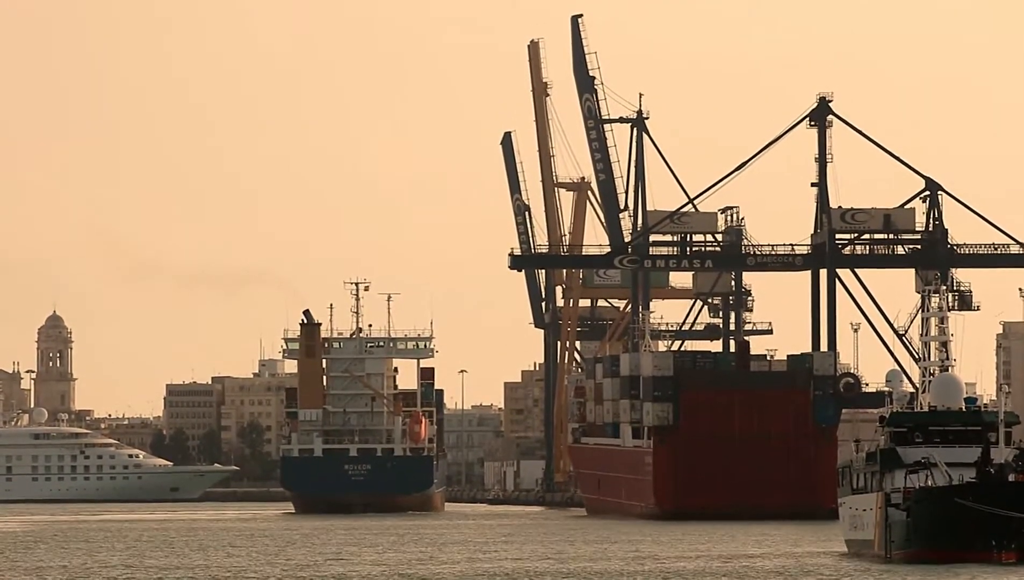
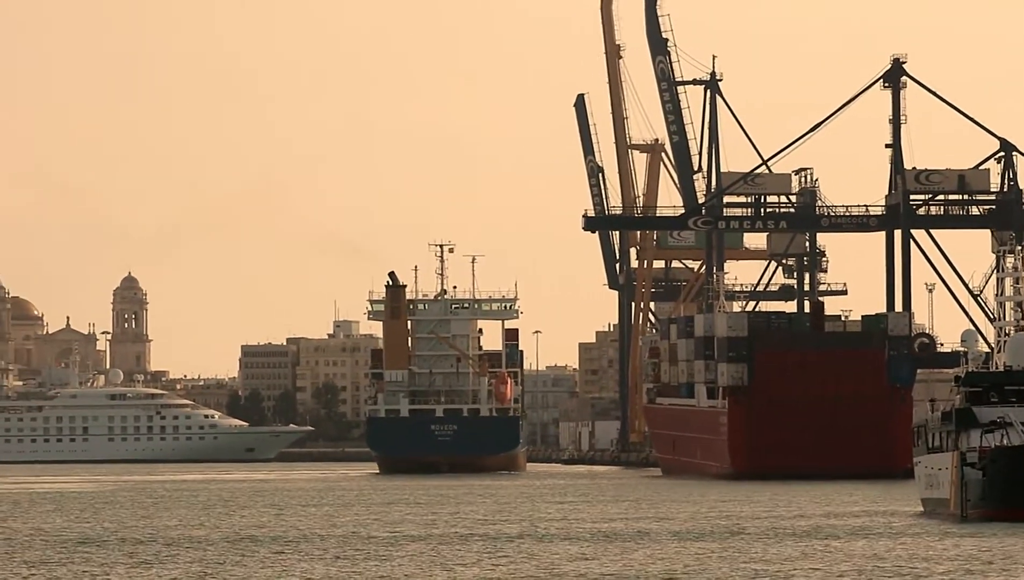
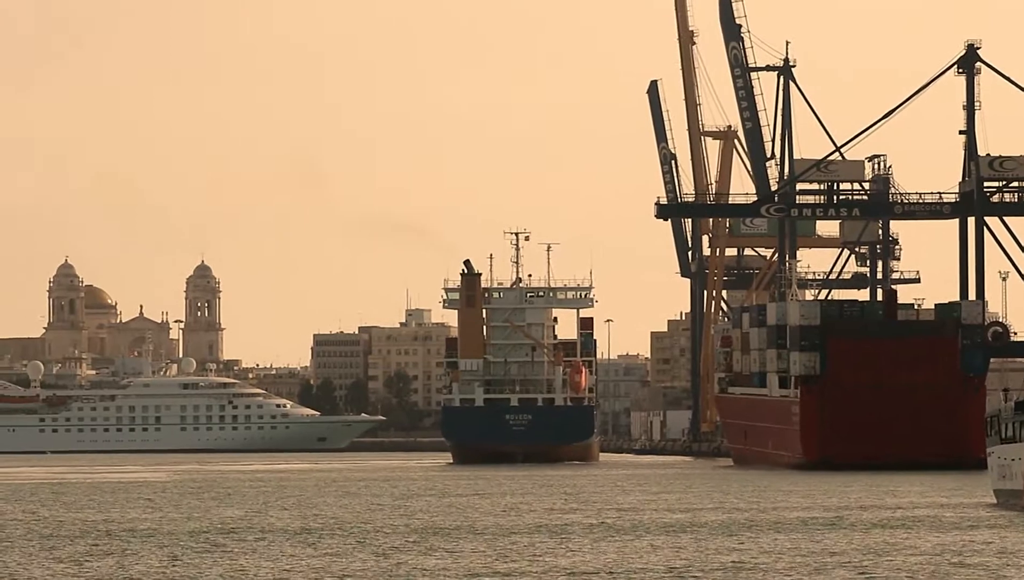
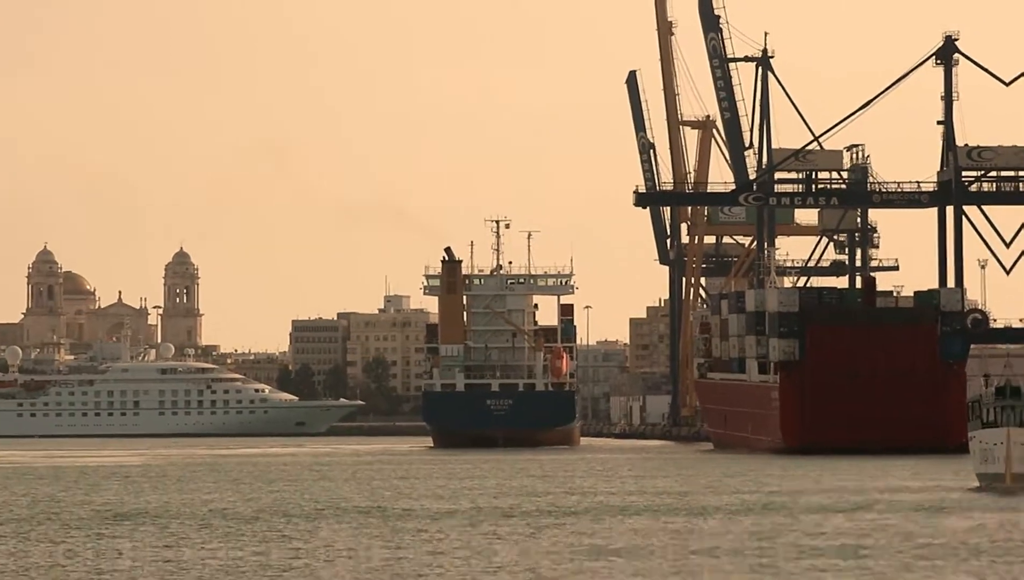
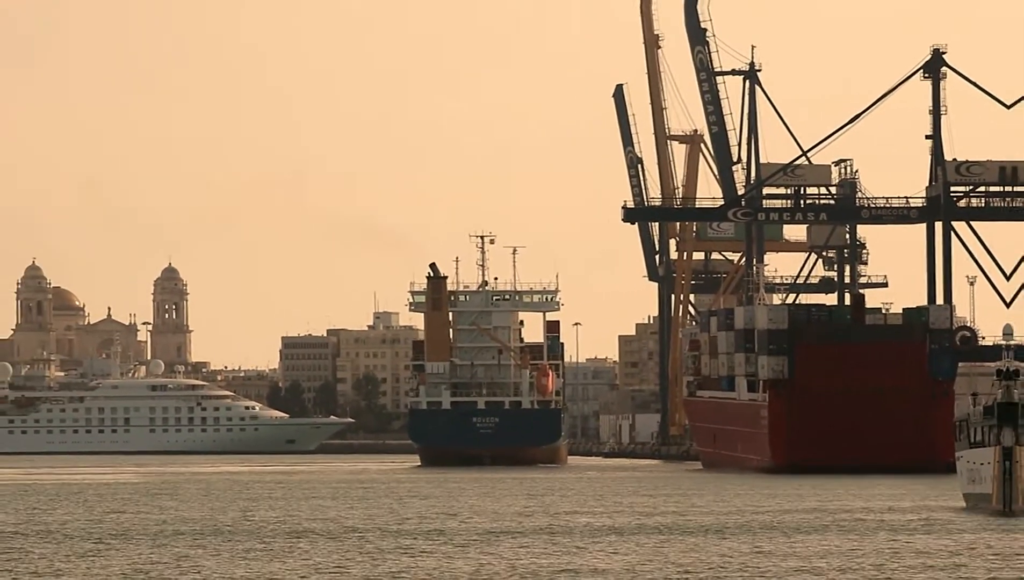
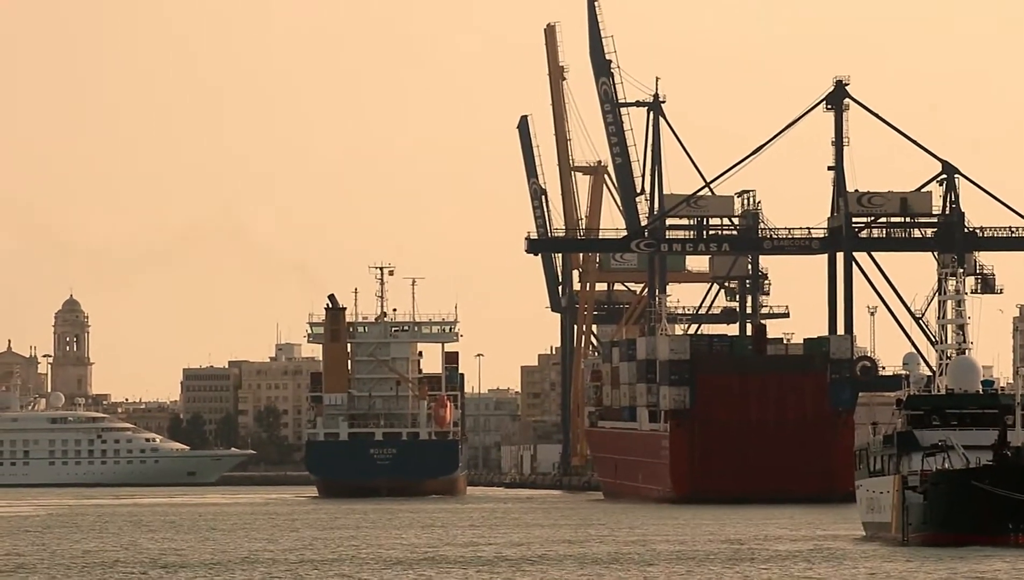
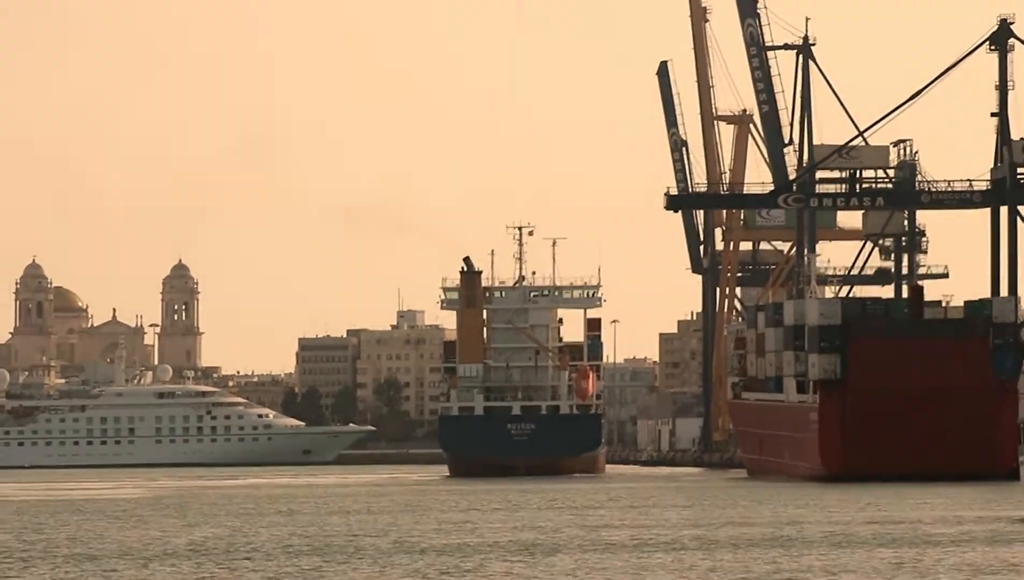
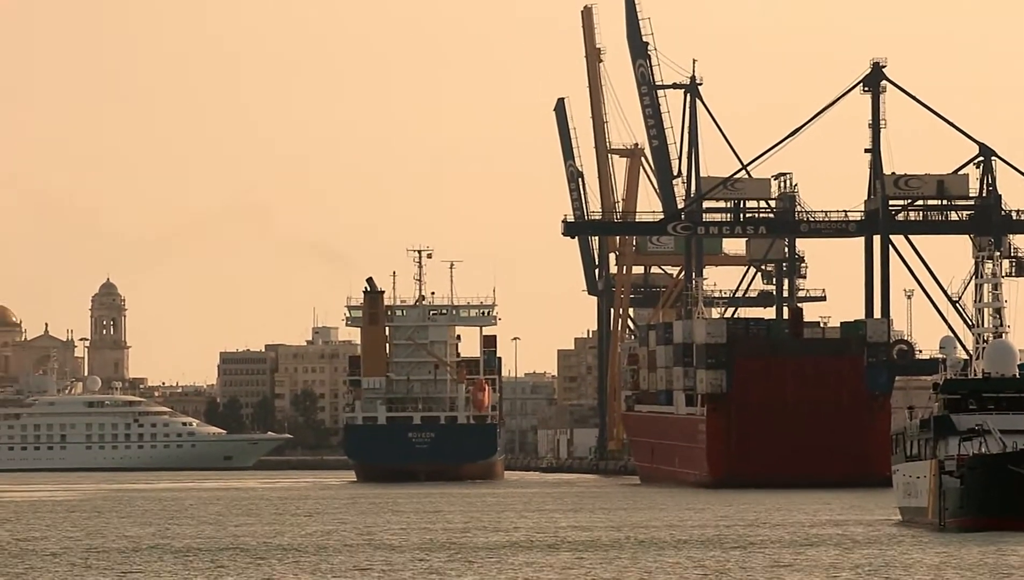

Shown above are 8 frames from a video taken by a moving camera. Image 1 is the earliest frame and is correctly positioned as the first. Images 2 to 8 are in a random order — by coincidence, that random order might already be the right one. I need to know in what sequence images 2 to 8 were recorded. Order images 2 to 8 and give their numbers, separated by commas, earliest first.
6, 8, 2, 5, 3, 4, 7
